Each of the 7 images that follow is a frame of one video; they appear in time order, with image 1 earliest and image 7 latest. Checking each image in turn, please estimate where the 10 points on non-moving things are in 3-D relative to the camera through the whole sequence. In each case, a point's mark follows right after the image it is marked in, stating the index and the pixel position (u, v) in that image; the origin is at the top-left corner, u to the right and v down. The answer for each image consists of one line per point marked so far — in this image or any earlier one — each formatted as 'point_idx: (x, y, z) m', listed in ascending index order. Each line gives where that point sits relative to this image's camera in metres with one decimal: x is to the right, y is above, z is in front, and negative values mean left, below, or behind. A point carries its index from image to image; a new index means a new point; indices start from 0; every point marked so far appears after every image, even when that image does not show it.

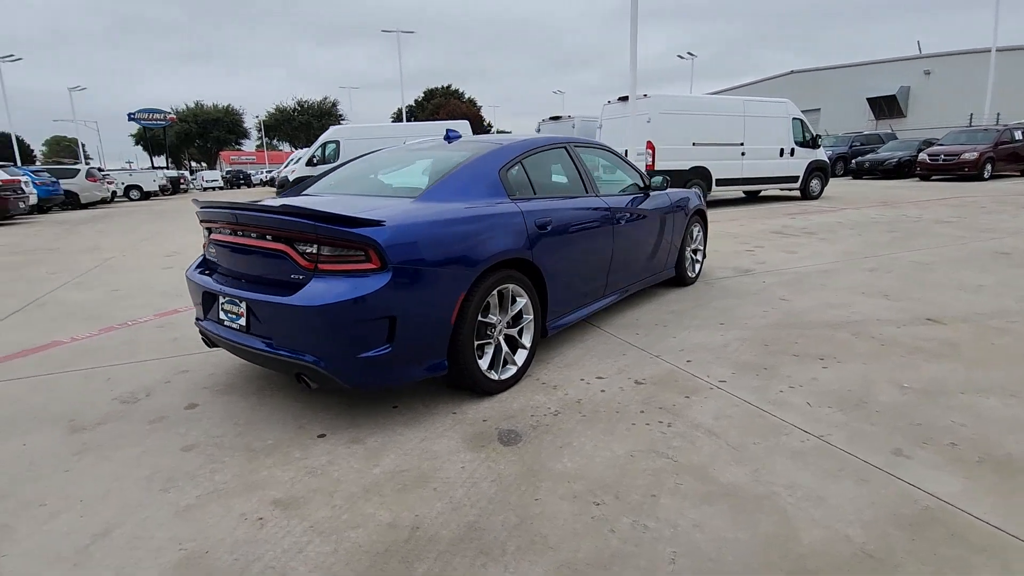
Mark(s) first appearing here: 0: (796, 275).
0: (+3.4, +0.2, +6.5) m
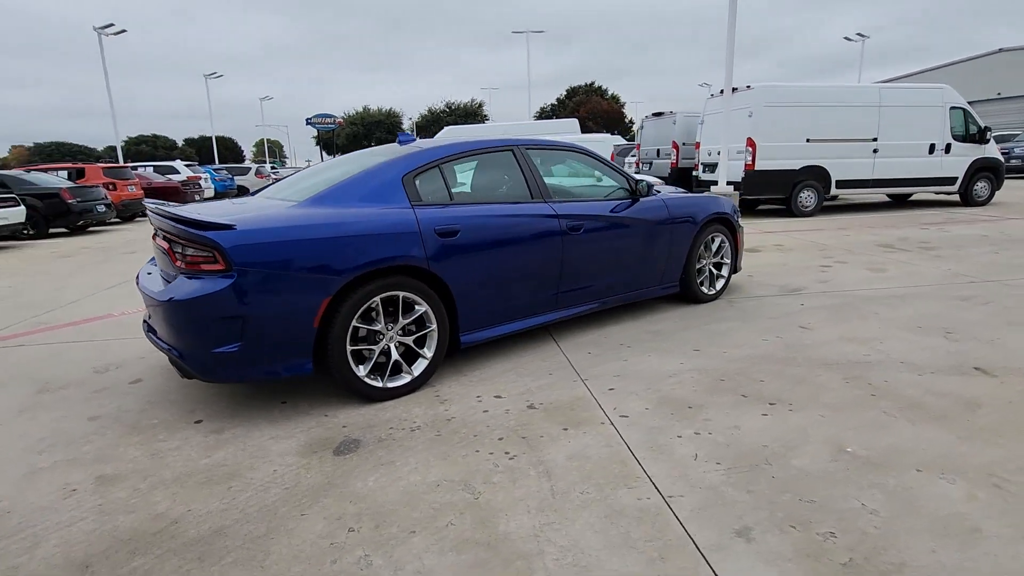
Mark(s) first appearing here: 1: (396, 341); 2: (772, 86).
0: (+3.4, -0.1, +5.4) m
1: (-0.7, -0.3, +3.3) m
2: (+5.6, +4.3, +11.4) m
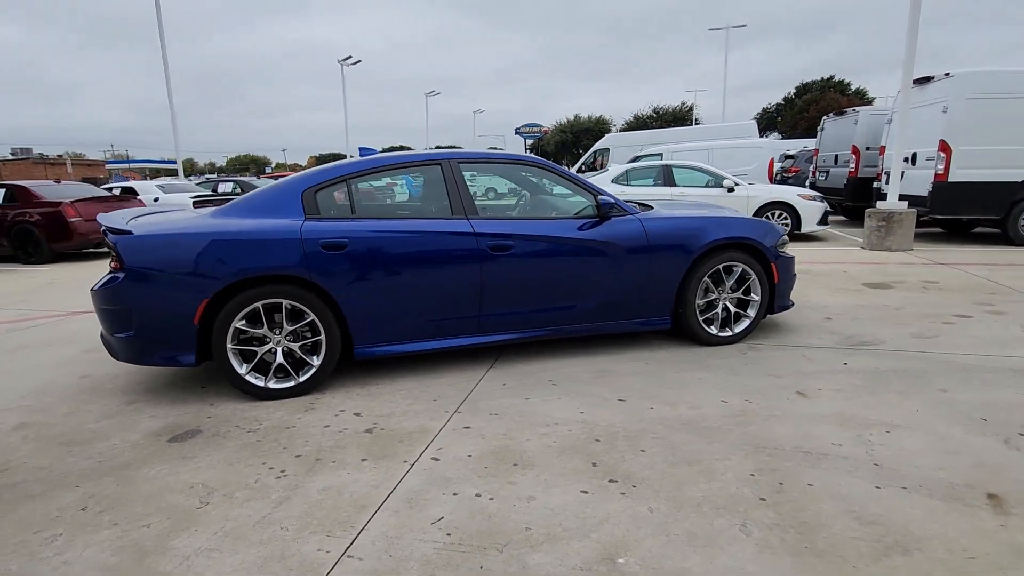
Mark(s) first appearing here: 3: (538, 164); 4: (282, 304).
0: (+3.1, -0.6, +3.9) m
1: (-1.5, -0.4, +3.5) m
2: (+7.7, +3.5, +8.6) m
3: (+0.2, +0.9, +4.1) m
4: (-1.5, -0.1, +3.5) m
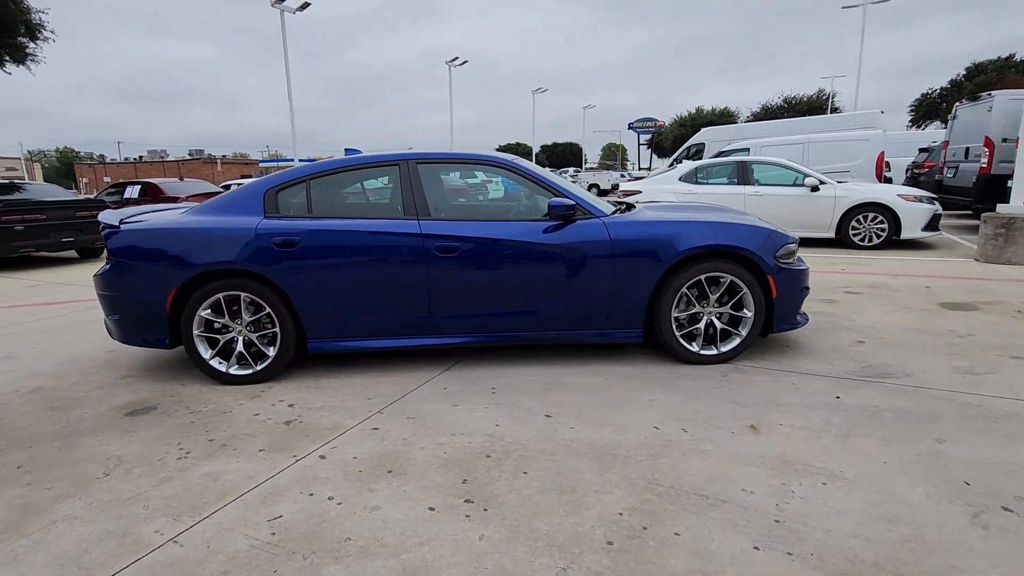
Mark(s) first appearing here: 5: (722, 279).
0: (+2.7, -0.7, +3.2) m
1: (-1.9, -0.3, +3.8) m
2: (+8.3, +3.2, +6.8) m
3: (-0.1, +0.9, +4.0) m
4: (-1.9, -0.1, +3.8) m
5: (+1.5, +0.1, +3.9) m
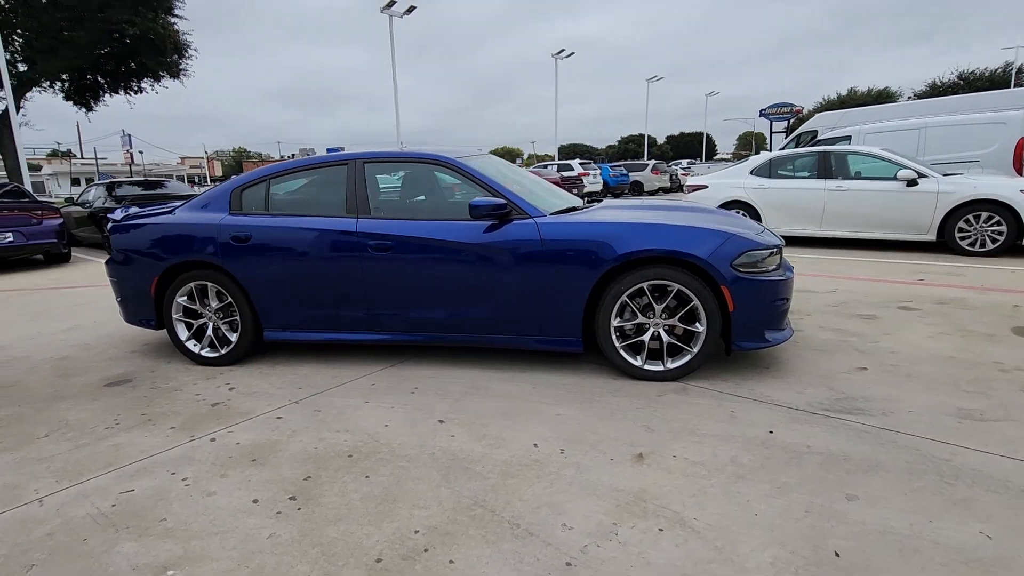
0: (+2.0, -0.8, +2.6) m
1: (-2.4, -0.3, +4.2) m
2: (+8.4, +2.8, +4.8) m
3: (-0.5, +0.9, +3.9) m
4: (-2.3, 0.0, +4.1) m
5: (+1.0, 0.0, +3.5) m
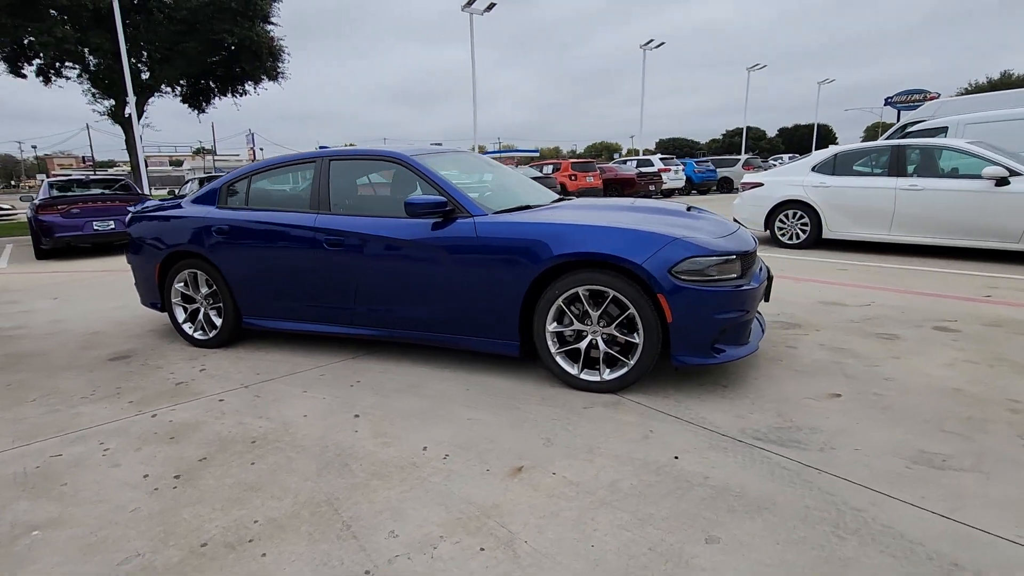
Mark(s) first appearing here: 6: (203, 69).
0: (+1.3, -0.9, +2.2) m
1: (-2.7, -0.2, +4.6) m
2: (+8.1, +2.5, +3.3) m
3: (-0.8, +0.9, +3.9) m
4: (-2.6, +0.1, +4.5) m
5: (+0.6, 0.0, +3.3) m
6: (-10.2, +7.2, +17.7) m
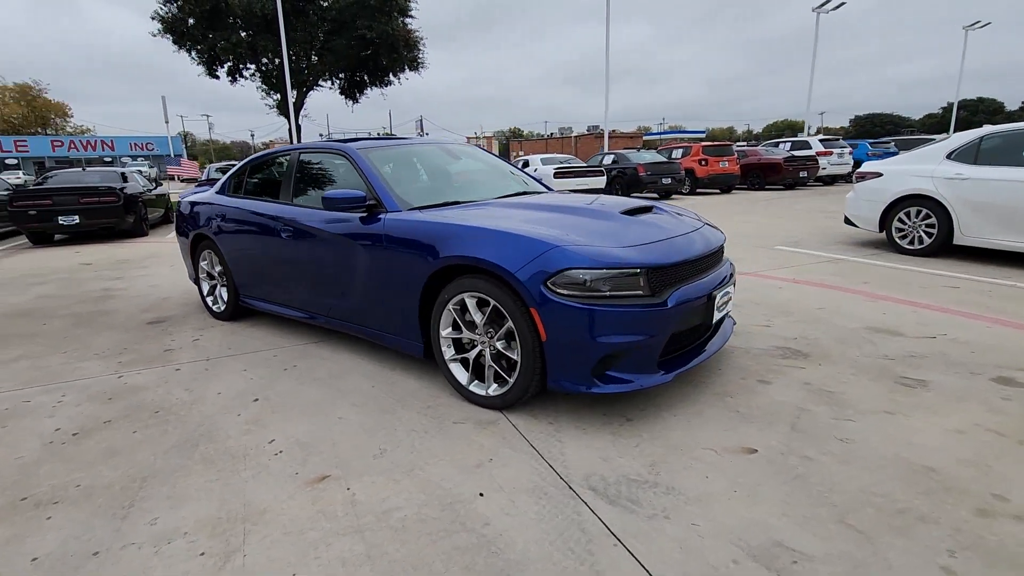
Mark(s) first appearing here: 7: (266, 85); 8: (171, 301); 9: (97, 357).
0: (+0.2, -1.0, +1.8) m
1: (-2.8, 0.0, +5.2) m
2: (+7.3, +1.9, +0.8) m
3: (-1.2, +1.0, +4.0) m
4: (-2.8, +0.3, +5.1) m
5: (-0.1, -0.1, +3.0) m
6: (-5.9, +8.2, +19.6) m
7: (-9.1, +7.5, +19.7) m
8: (-3.9, -0.1, +6.1) m
9: (-3.4, -0.6, +4.3) m
